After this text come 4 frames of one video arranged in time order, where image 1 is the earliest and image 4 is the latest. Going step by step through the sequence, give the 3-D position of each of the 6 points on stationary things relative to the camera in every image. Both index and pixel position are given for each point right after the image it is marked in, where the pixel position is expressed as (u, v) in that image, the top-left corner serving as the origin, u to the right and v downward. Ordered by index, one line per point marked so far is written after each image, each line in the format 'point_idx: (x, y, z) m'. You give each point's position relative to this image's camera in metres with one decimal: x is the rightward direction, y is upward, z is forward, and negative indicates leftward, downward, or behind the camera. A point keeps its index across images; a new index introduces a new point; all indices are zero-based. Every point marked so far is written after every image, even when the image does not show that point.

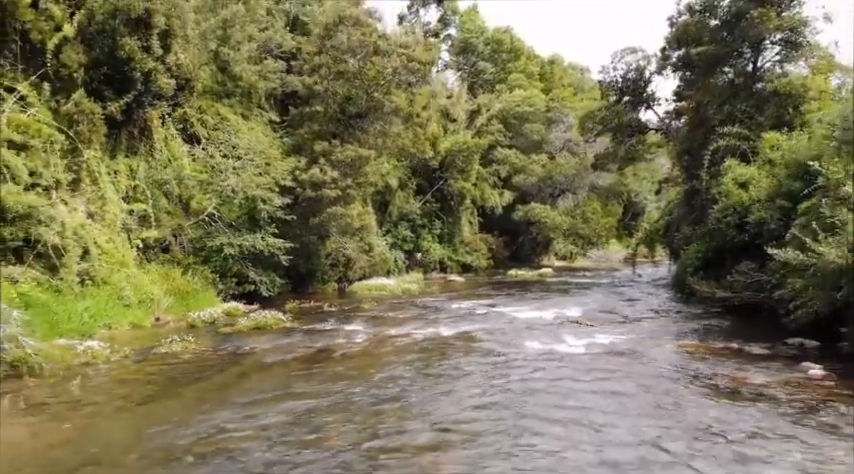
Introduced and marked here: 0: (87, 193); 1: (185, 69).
0: (-7.5, +1.0, +16.3) m
1: (-6.5, +4.5, +19.8) m
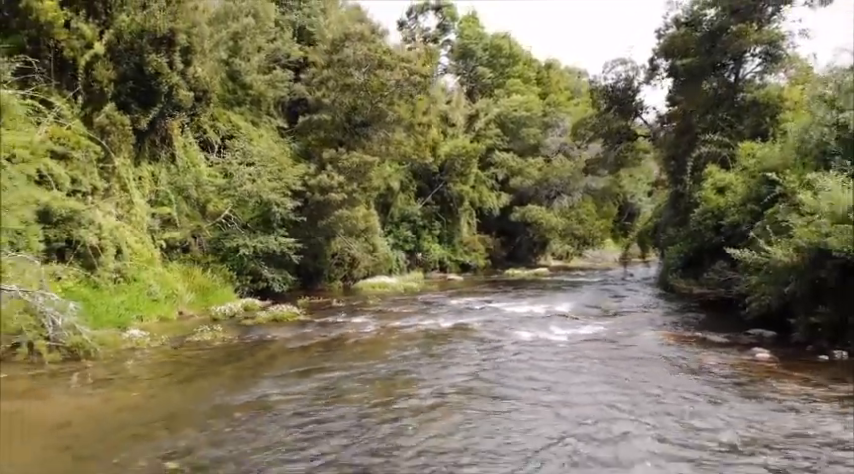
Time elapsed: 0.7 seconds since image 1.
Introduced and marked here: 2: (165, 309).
0: (-7.5, +0.9, +17.8) m
1: (-6.5, +4.5, +21.4) m
2: (-6.2, -1.7, +17.5) m
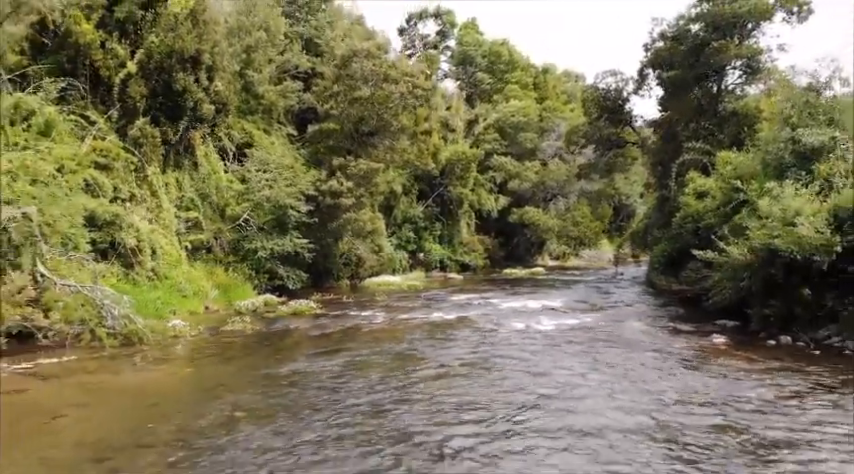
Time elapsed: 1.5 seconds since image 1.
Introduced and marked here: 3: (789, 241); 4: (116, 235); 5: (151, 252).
0: (-7.4, +0.9, +19.7) m
1: (-6.4, +4.4, +23.2) m
2: (-6.1, -1.7, +19.4) m
3: (+6.5, 0.0, +13.2) m
4: (-7.1, +0.1, +17.0) m
5: (-6.8, -0.4, +18.2) m
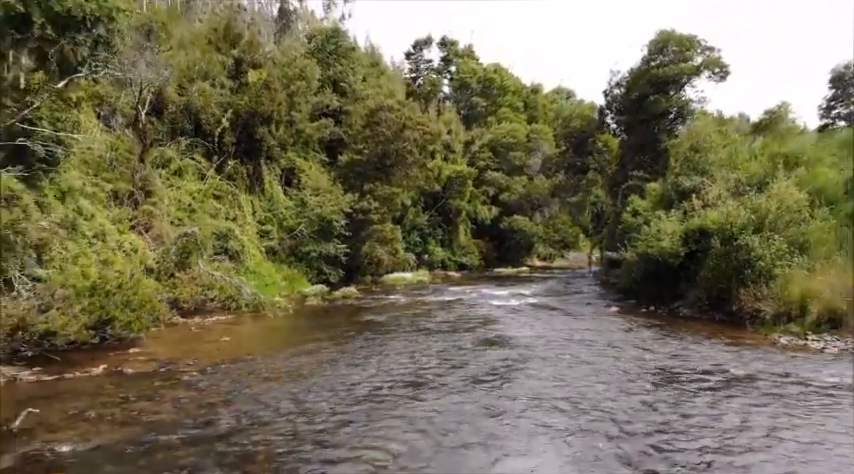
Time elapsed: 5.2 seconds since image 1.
0: (-7.1, +0.6, +28.3) m
1: (-6.1, +4.2, +31.8) m
2: (-5.8, -2.0, +28.0) m
3: (+6.8, -0.4, +21.8) m
4: (-6.9, -0.2, +25.5) m
5: (-6.5, -0.6, +26.8) m
